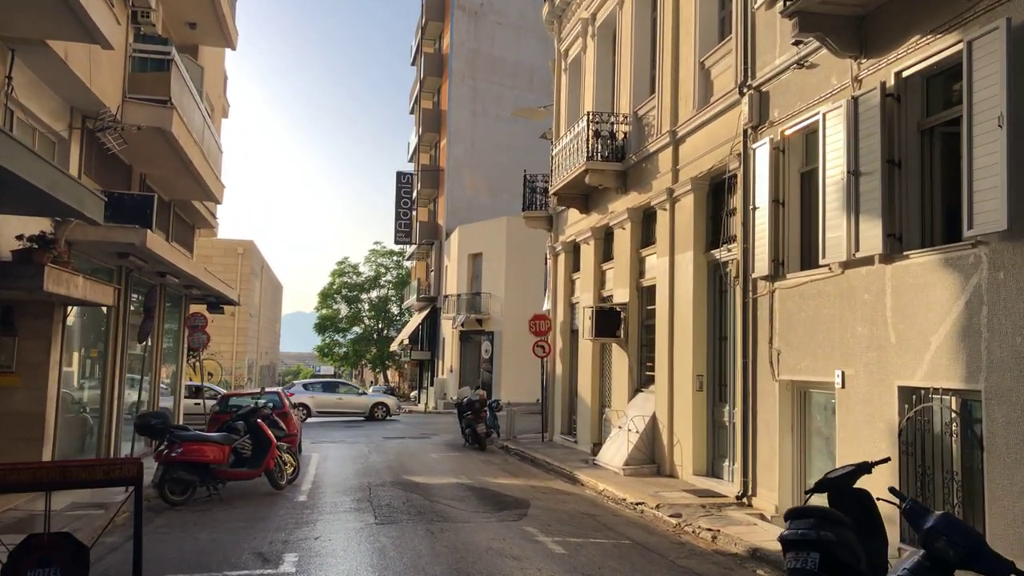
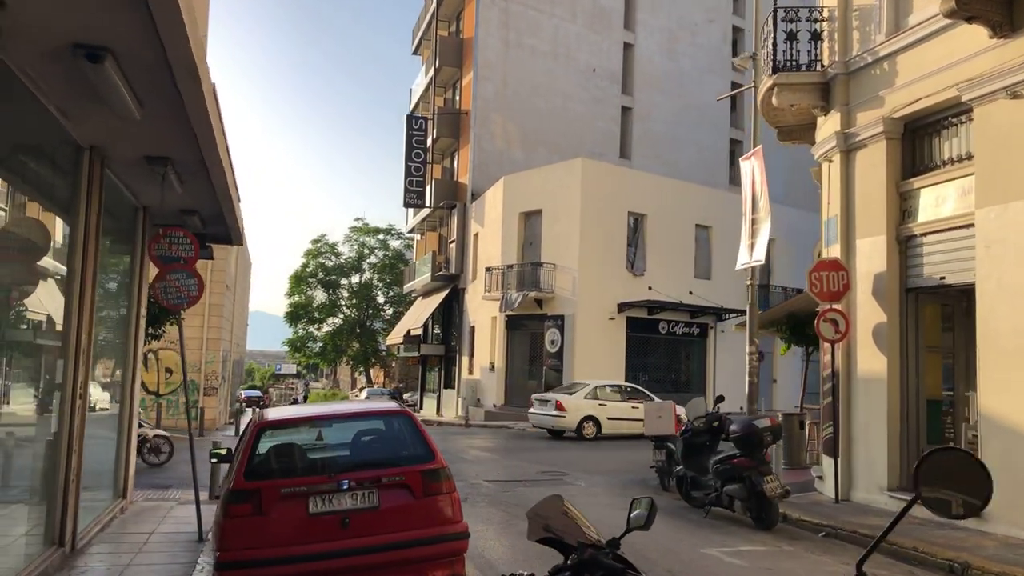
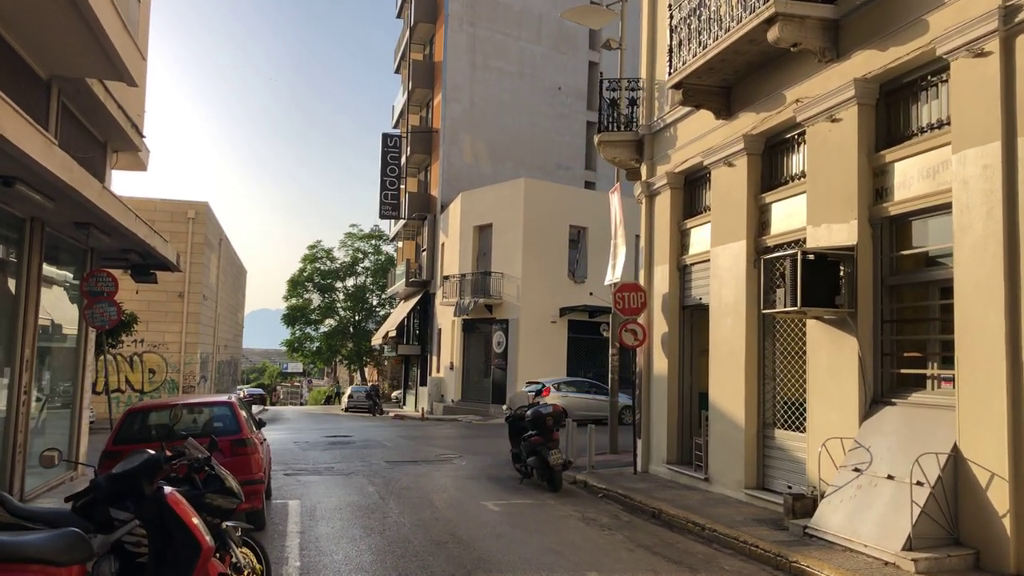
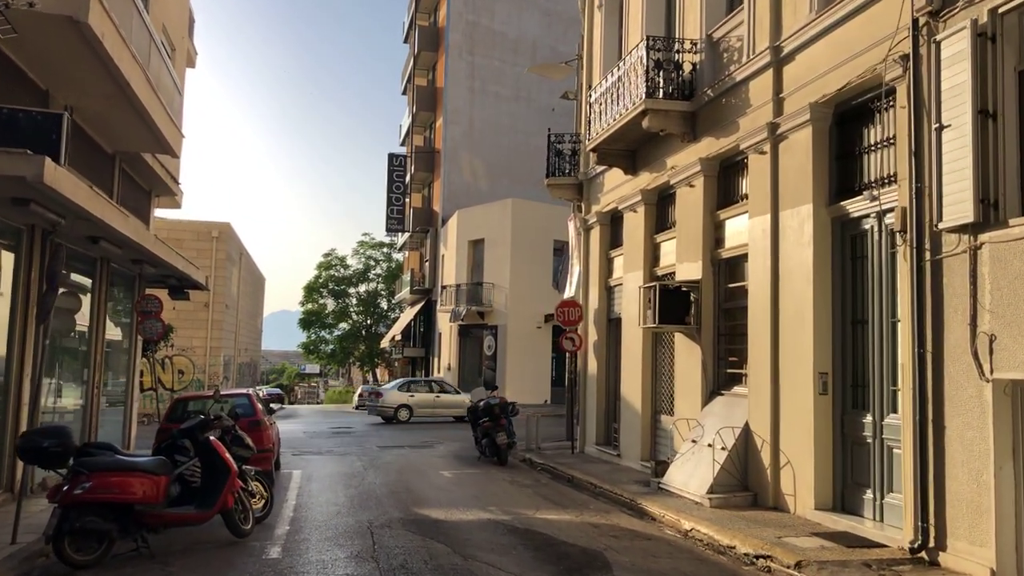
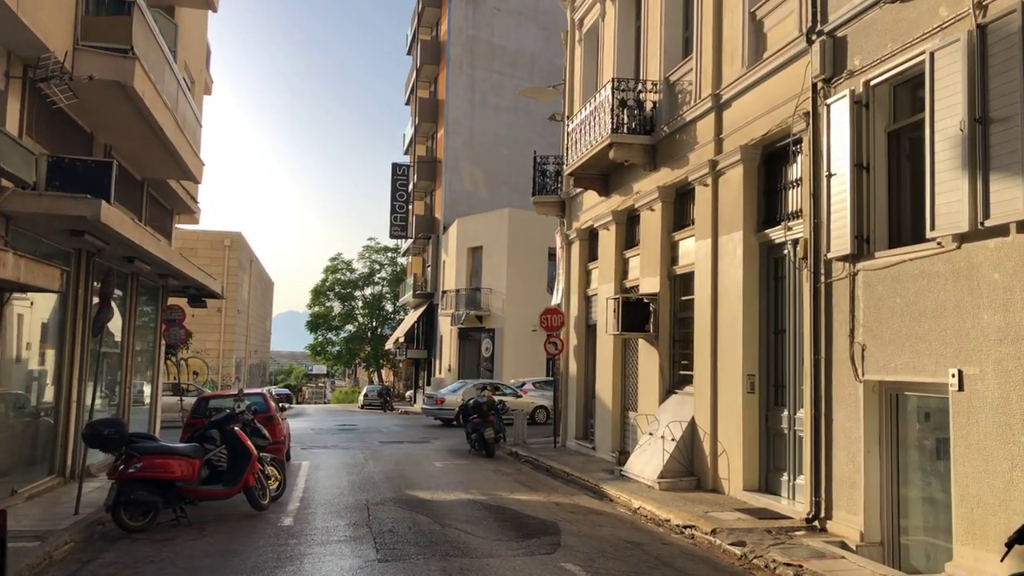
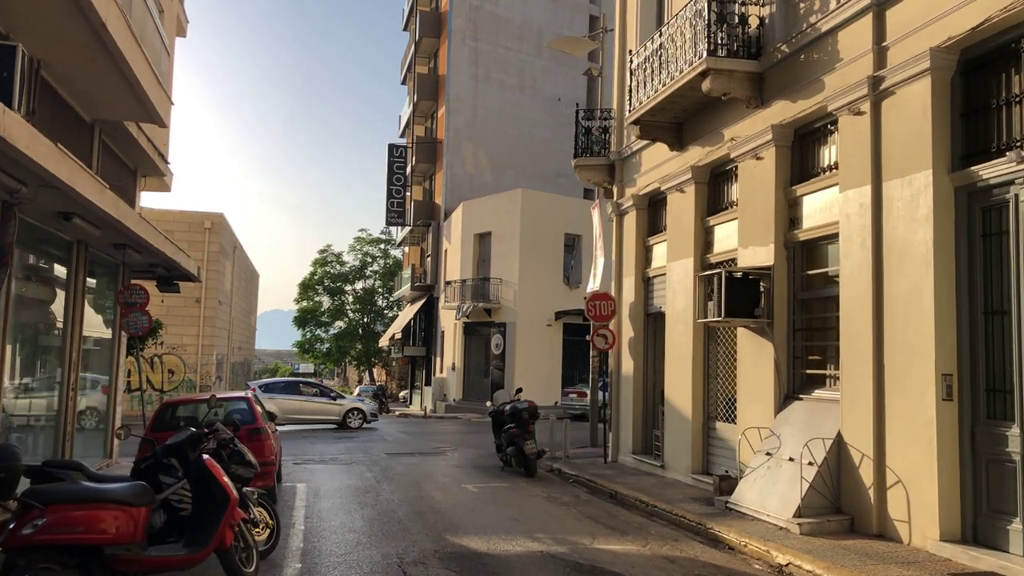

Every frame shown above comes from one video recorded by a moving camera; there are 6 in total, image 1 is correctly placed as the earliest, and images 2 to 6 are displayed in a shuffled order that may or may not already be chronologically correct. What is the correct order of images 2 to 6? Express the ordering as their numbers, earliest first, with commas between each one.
5, 4, 6, 3, 2
